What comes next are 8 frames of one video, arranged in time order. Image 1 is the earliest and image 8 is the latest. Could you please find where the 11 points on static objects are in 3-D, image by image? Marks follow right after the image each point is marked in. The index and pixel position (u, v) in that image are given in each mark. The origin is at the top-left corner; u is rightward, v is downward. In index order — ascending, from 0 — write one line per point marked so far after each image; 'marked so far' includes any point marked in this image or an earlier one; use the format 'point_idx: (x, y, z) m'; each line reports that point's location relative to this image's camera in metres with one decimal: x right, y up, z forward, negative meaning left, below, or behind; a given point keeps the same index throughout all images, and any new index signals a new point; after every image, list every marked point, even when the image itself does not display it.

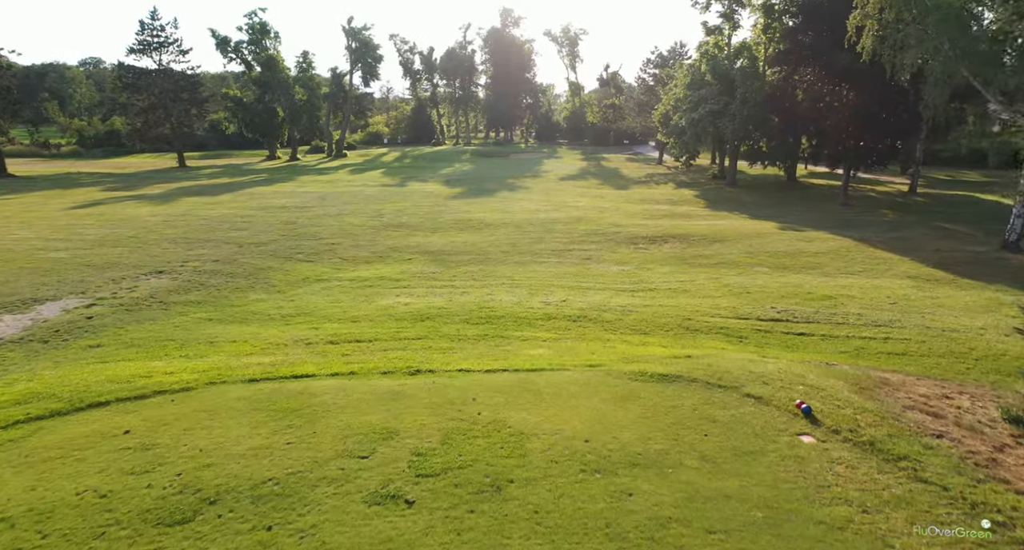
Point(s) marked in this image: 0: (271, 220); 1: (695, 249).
0: (-5.9, +1.3, +16.3) m
1: (+3.4, +0.5, +12.5) m
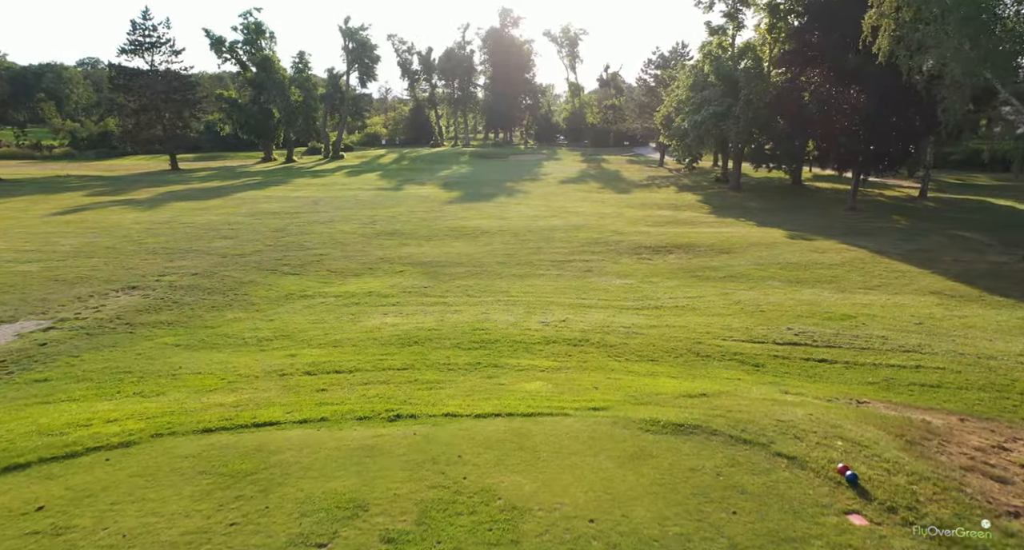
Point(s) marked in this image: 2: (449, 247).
0: (-5.9, +1.1, +15.7) m
1: (+3.4, +0.3, +11.9) m
2: (-1.3, +0.5, +13.5) m
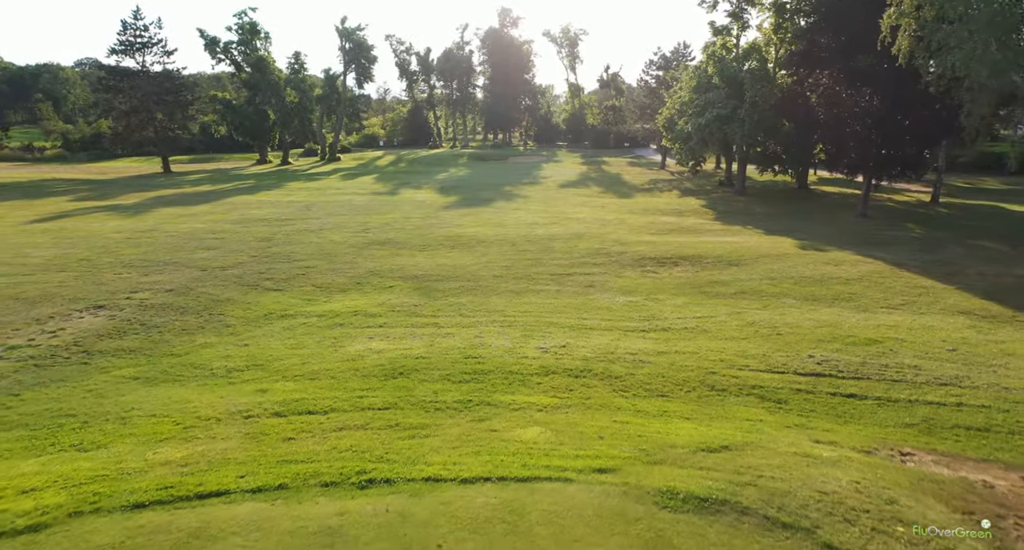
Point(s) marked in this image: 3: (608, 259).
0: (-6.0, +0.9, +15.0) m
1: (+3.3, 0.0, +11.2) m
2: (-1.3, +0.3, +12.8) m
3: (+1.8, +0.3, +12.6) m
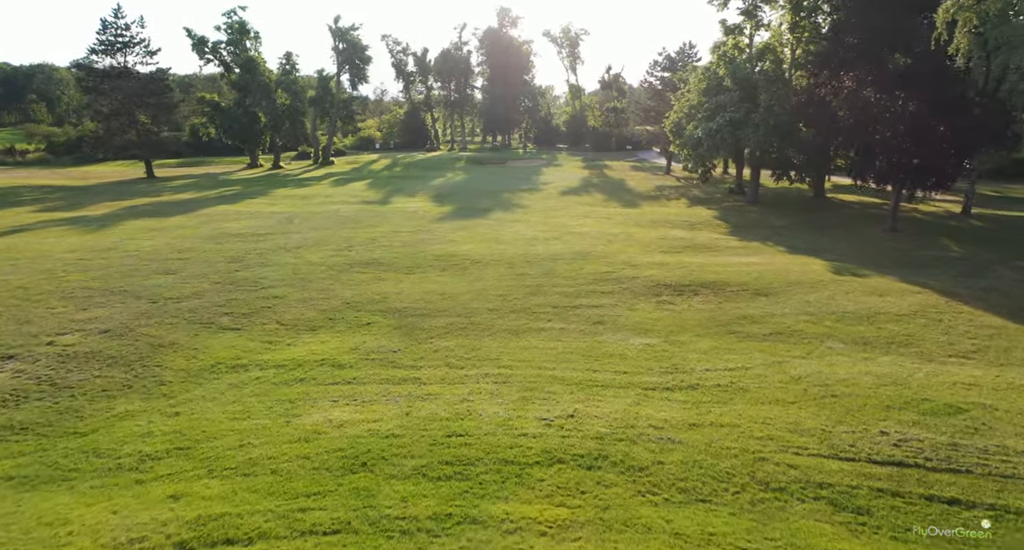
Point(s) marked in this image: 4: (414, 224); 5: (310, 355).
0: (-6.0, +0.4, +13.6) m
1: (+3.3, -0.4, +9.8) m
2: (-1.4, -0.2, +11.4) m
3: (+1.8, -0.2, +11.1) m
4: (-2.8, +1.5, +19.2) m
5: (-2.4, -0.9, +7.8) m
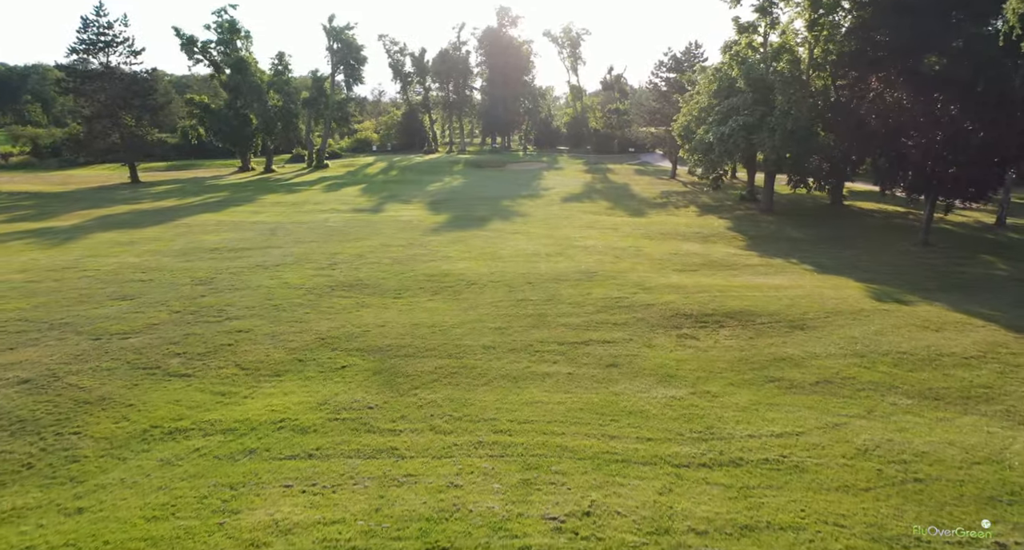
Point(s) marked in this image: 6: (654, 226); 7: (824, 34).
0: (-6.0, 0.0, +12.2) m
1: (+3.3, -0.9, +8.4) m
2: (-1.4, -0.6, +10.0) m
3: (+1.7, -0.6, +9.8) m
4: (-2.8, +1.1, +17.9) m
5: (-2.4, -1.3, +6.5) m
6: (+4.2, +1.5, +19.9) m
7: (+9.4, +7.3, +20.1) m
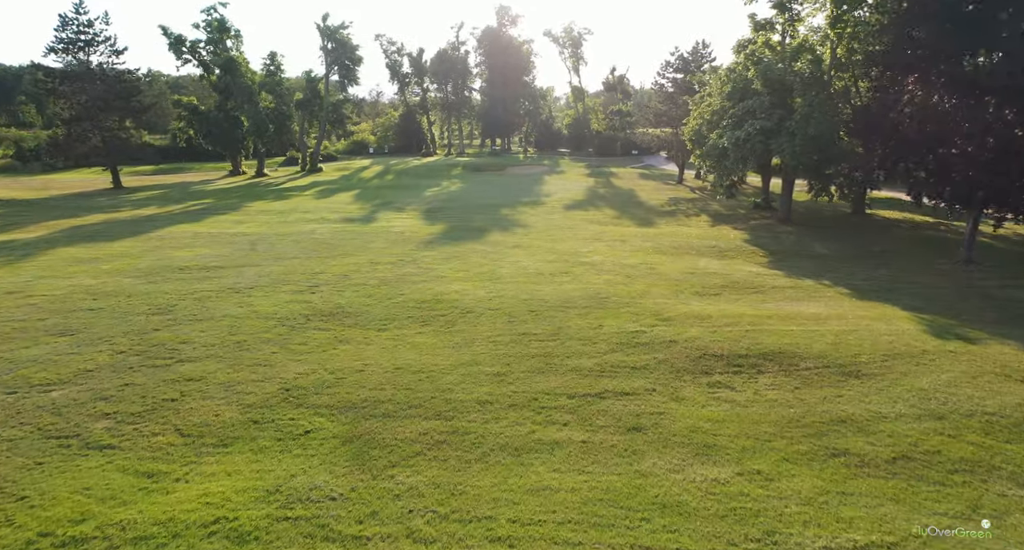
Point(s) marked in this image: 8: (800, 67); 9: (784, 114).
0: (-6.0, -0.4, +10.8) m
1: (+3.3, -1.3, +7.0) m
2: (-1.4, -1.0, +8.6) m
3: (+1.8, -1.0, +8.4) m
4: (-2.8, +0.6, +16.5) m
5: (-2.4, -1.7, +5.0) m
6: (+4.2, +1.0, +18.5) m
7: (+9.4, +6.8, +18.7) m
8: (+8.5, +6.1, +19.7) m
9: (+7.9, +4.7, +19.5) m
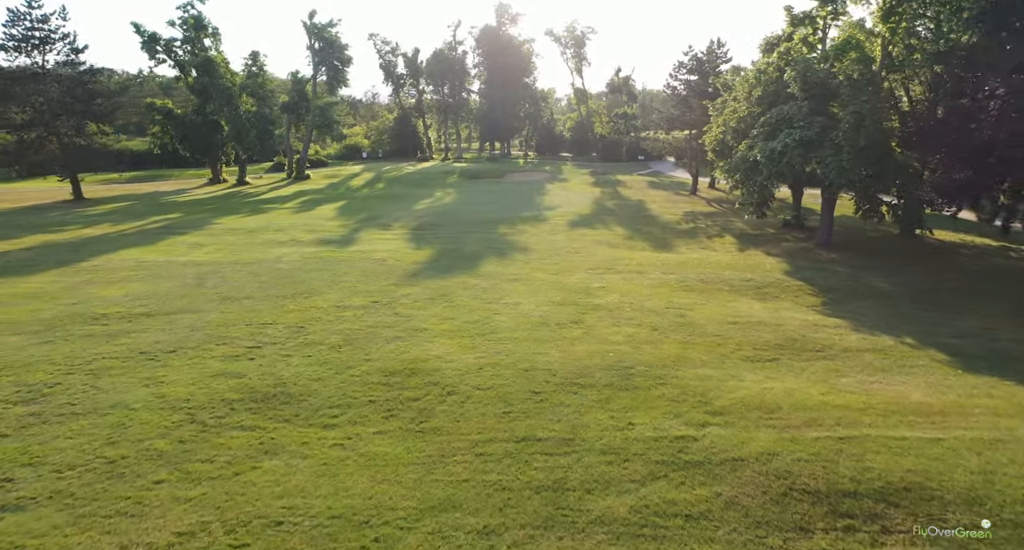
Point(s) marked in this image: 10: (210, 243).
0: (-6.1, -1.3, +8.1) m
1: (+3.2, -2.1, +4.3) m
2: (-1.4, -1.8, +5.9) m
3: (+1.7, -1.9, +5.6) m
4: (-2.9, -0.2, +13.7) m
5: (-2.4, -2.6, +2.3) m
6: (+4.2, +0.2, +15.7) m
7: (+9.4, +6.0, +16.0) m
8: (+8.5, +5.3, +17.0) m
9: (+7.9, +3.8, +16.7) m
10: (-8.5, +0.9, +18.9) m
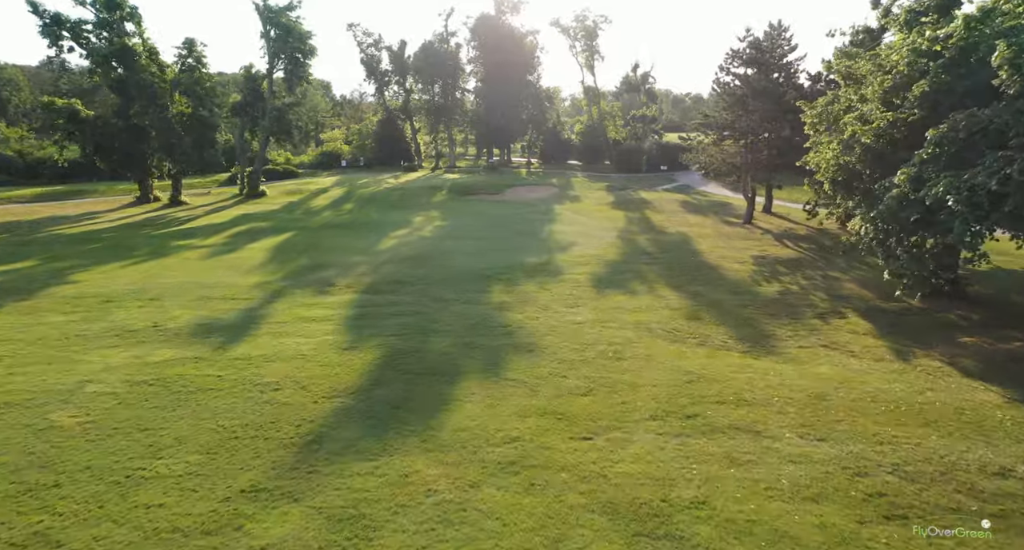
0: (-6.2, -3.2, +0.3) m
1: (+3.1, -4.1, -3.5) m
2: (-1.5, -3.8, -1.9) m
3: (+1.6, -3.8, -2.2) m
4: (-2.9, -2.2, +6.0) m
5: (-2.5, -4.5, -5.5) m
6: (+4.1, -1.8, +7.9) m
7: (+9.4, +4.0, +8.2) m
8: (+8.4, +3.3, +9.2) m
9: (+7.8, +1.8, +8.9) m
10: (-8.6, -1.1, +11.1) m
